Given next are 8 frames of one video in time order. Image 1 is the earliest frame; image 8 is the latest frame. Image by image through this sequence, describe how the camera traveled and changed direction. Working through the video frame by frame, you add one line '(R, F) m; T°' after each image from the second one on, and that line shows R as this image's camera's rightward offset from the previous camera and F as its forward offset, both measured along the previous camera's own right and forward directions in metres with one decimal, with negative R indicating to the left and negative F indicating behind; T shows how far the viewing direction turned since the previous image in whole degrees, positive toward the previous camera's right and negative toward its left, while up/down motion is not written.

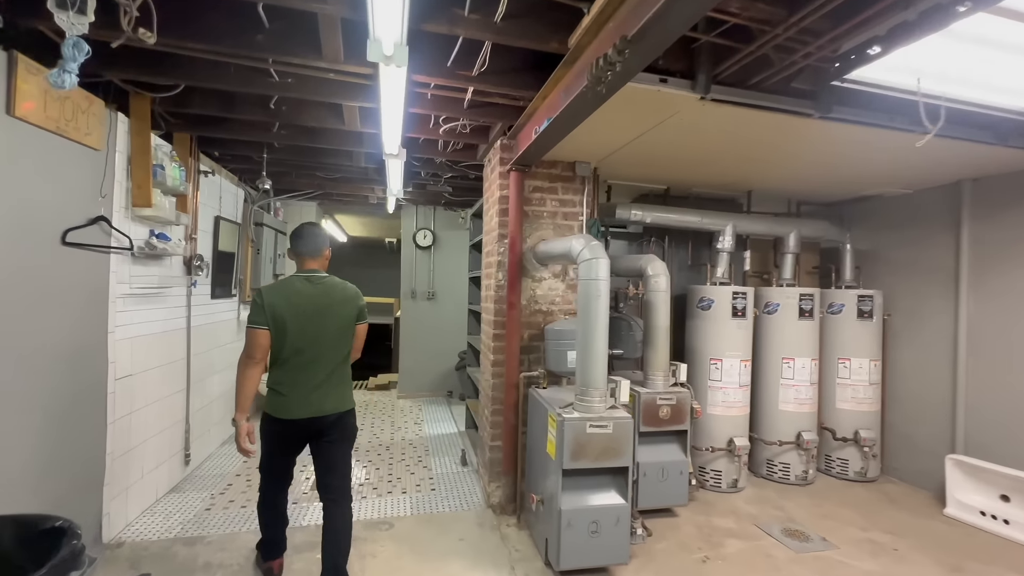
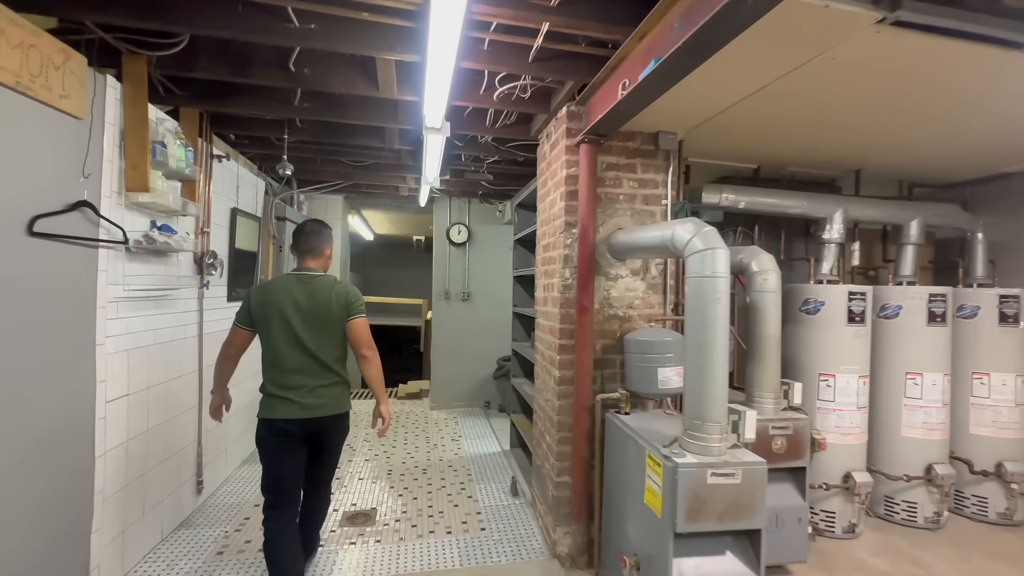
(-0.3, +0.5) m; -3°
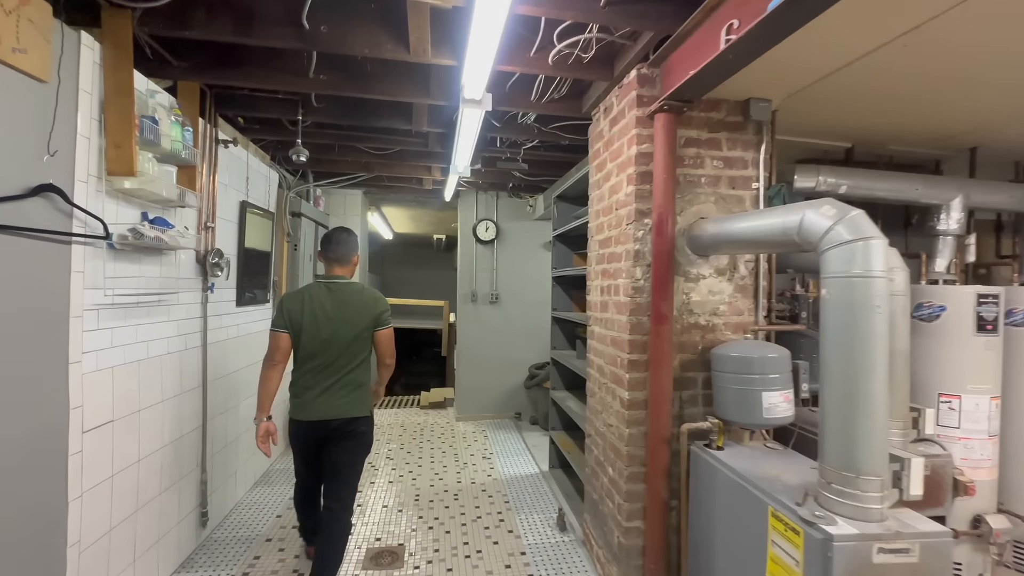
(-0.2, +0.4) m; -2°
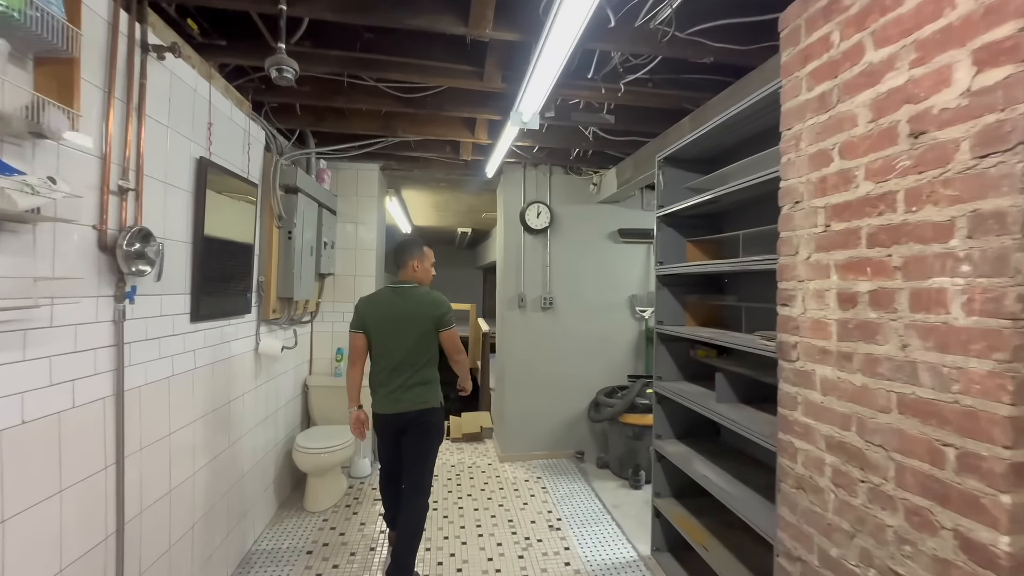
(-0.4, +1.1) m; -1°
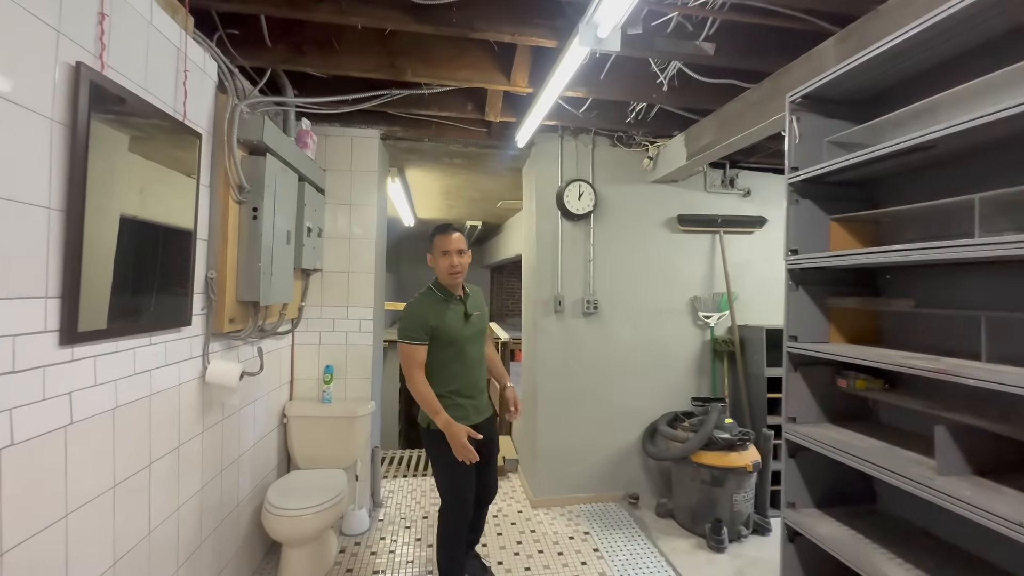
(-0.2, +0.8) m; 0°
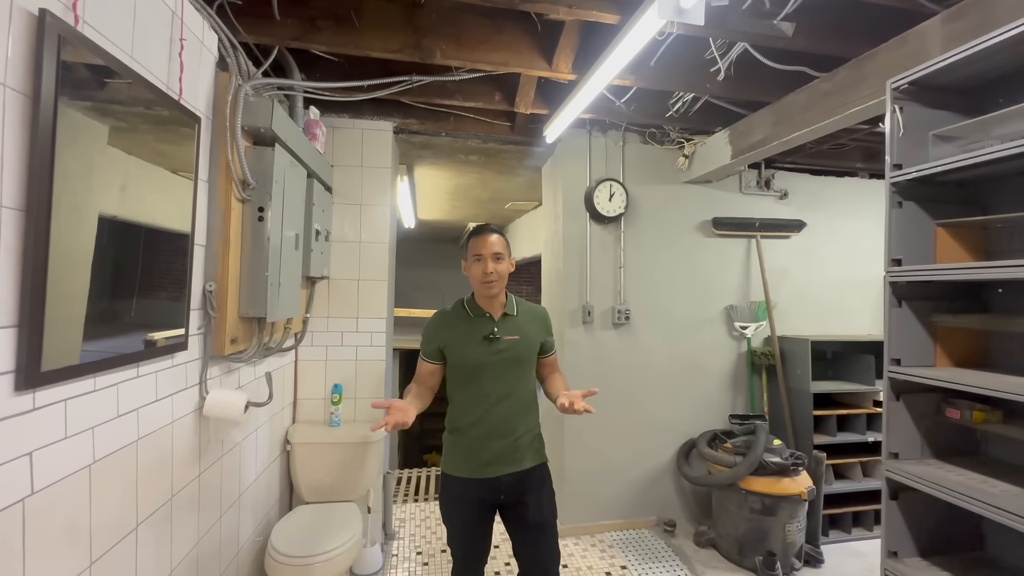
(-0.2, +0.3) m; +2°
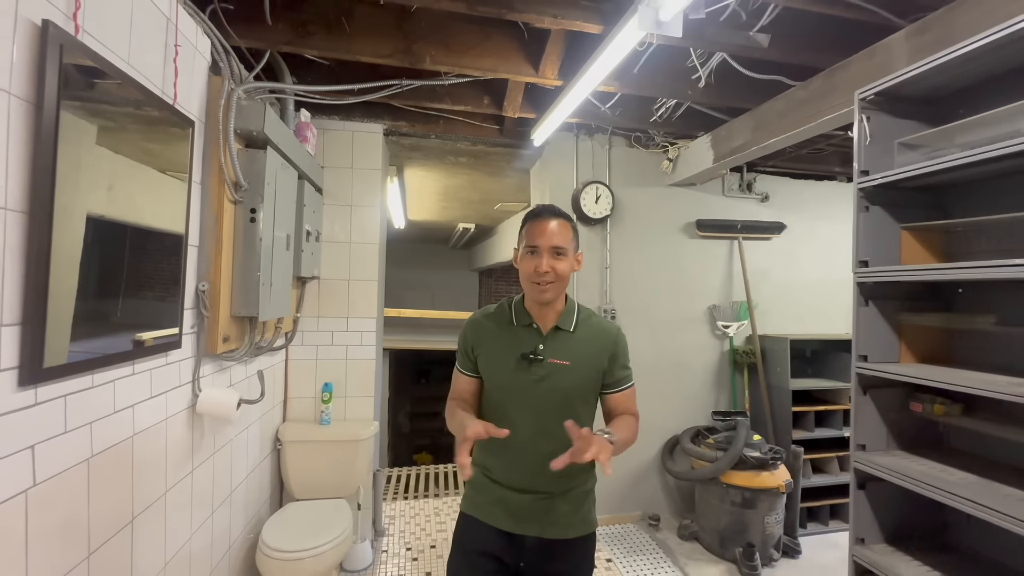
(0.0, -0.1) m; +1°
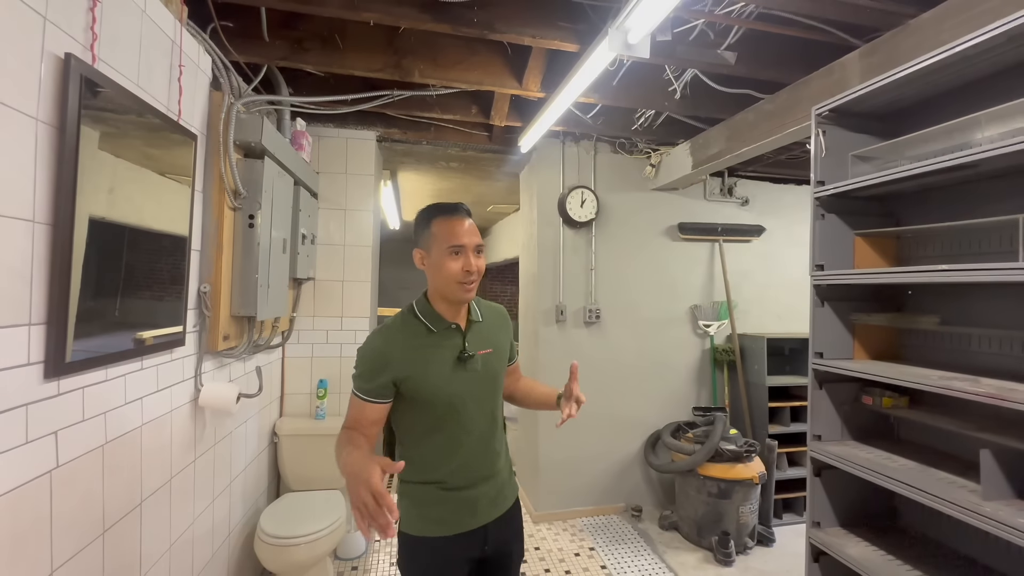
(+0.1, -0.1) m; 0°
